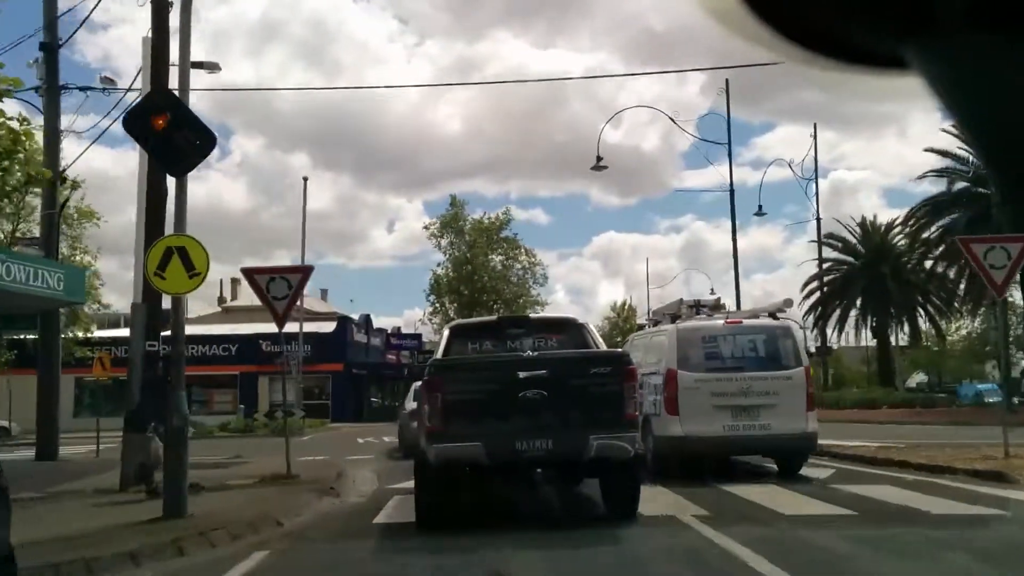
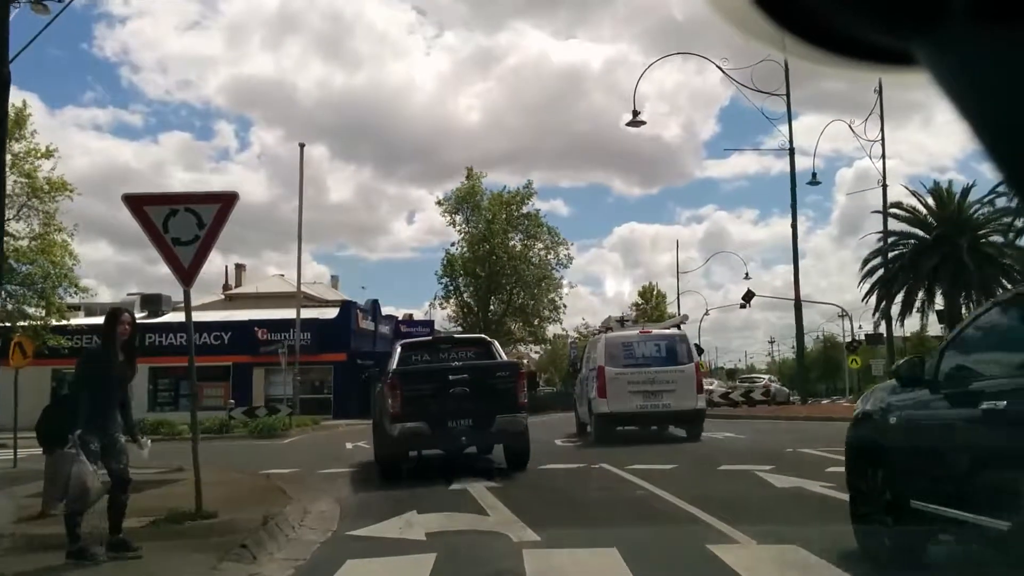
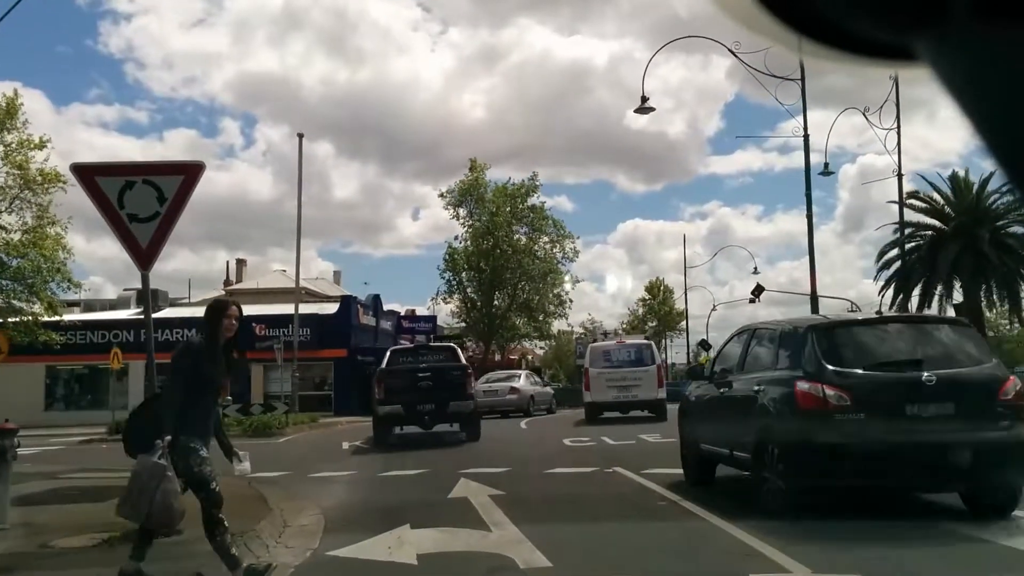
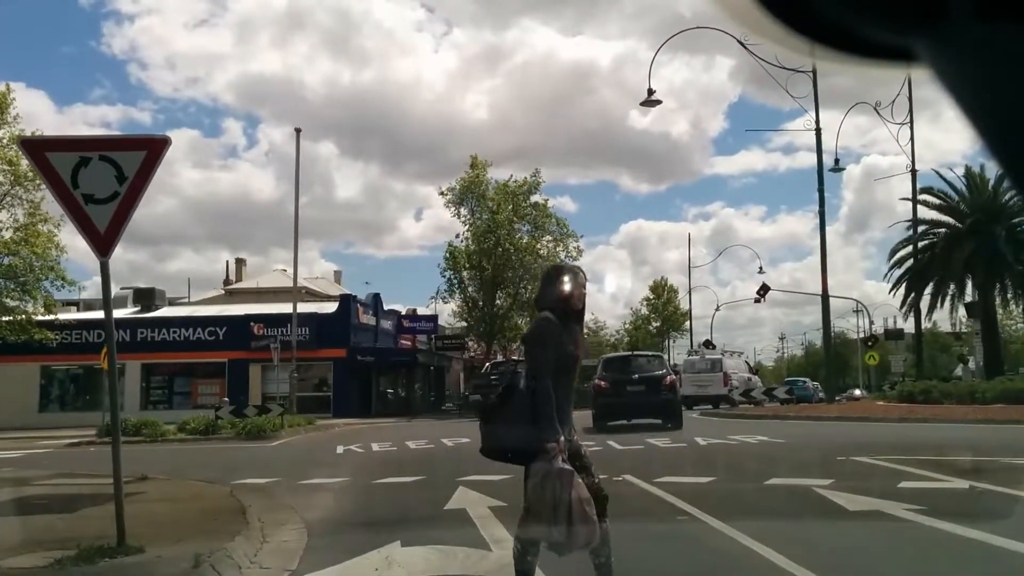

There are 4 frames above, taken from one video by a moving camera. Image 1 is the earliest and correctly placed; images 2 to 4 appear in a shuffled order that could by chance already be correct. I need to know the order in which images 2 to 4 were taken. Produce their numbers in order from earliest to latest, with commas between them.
2, 3, 4
